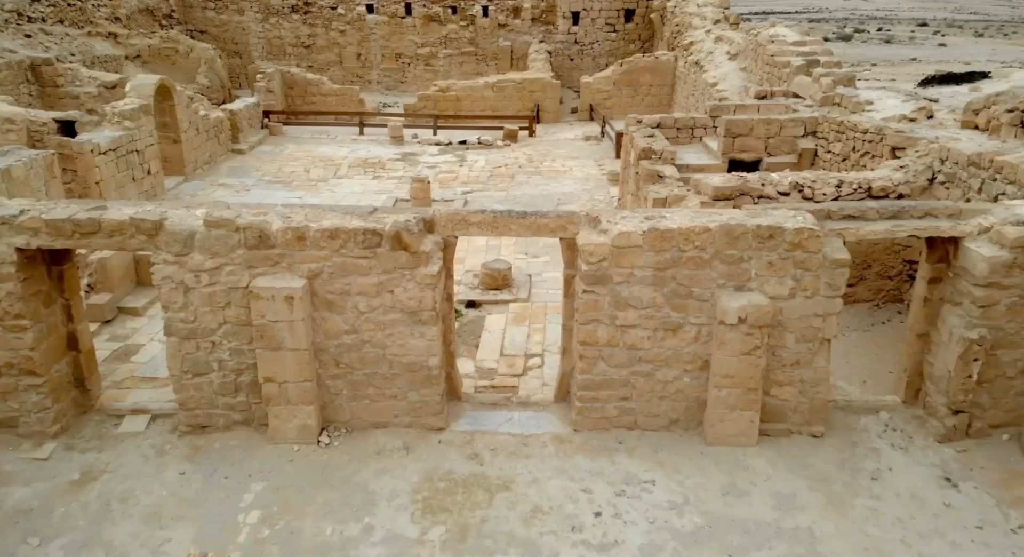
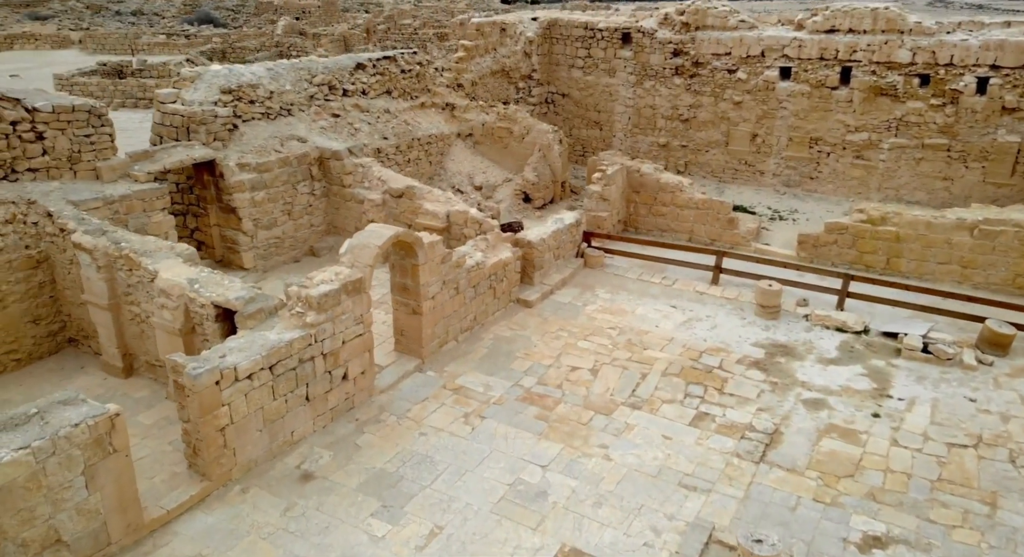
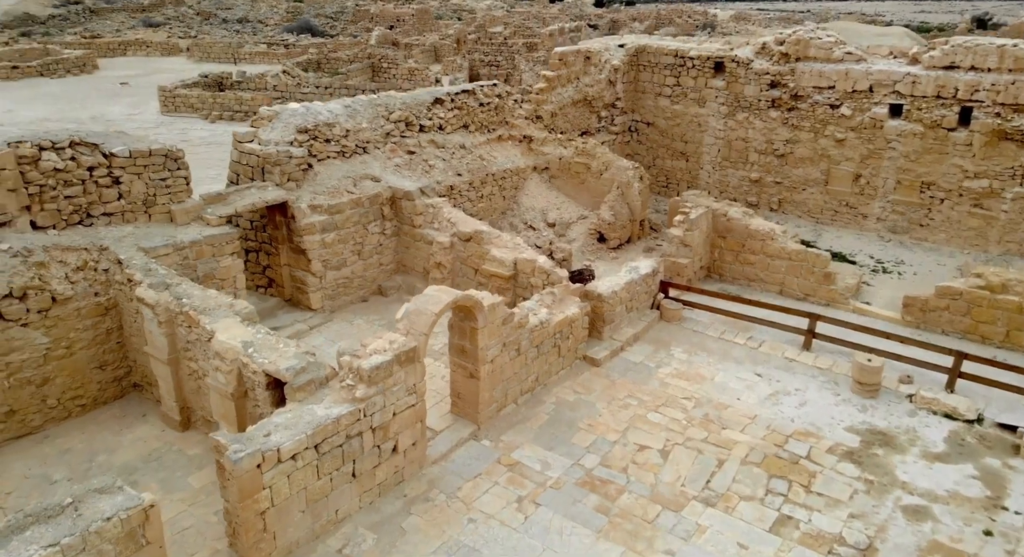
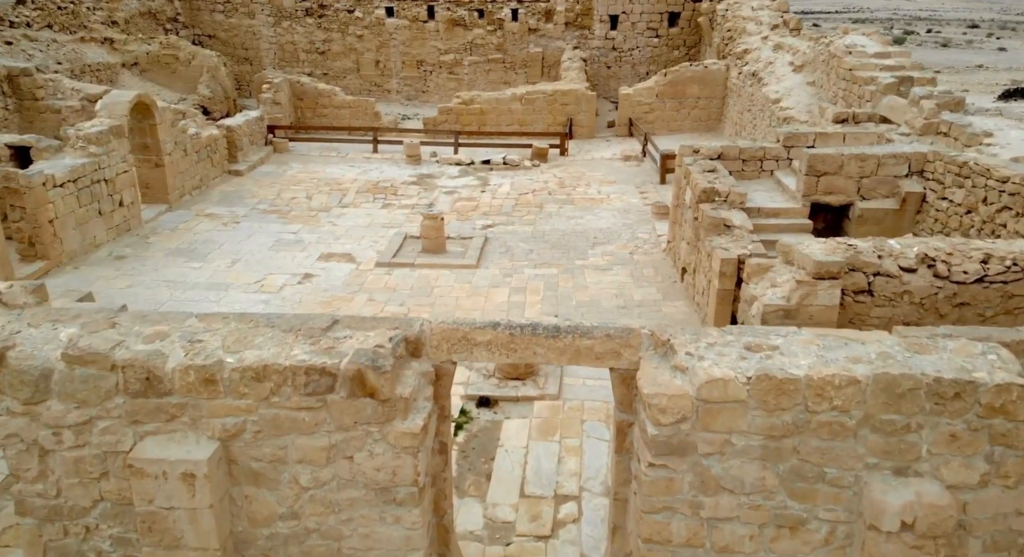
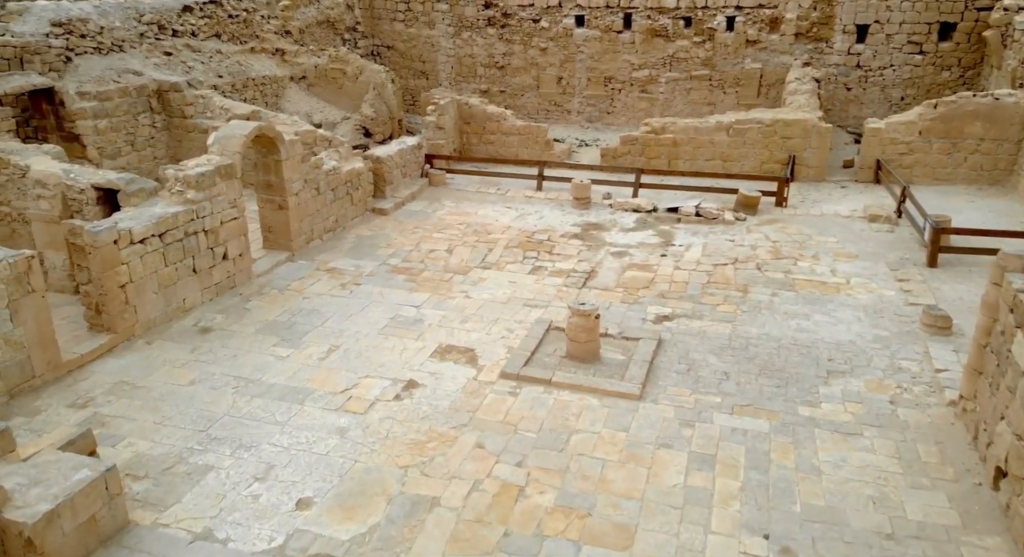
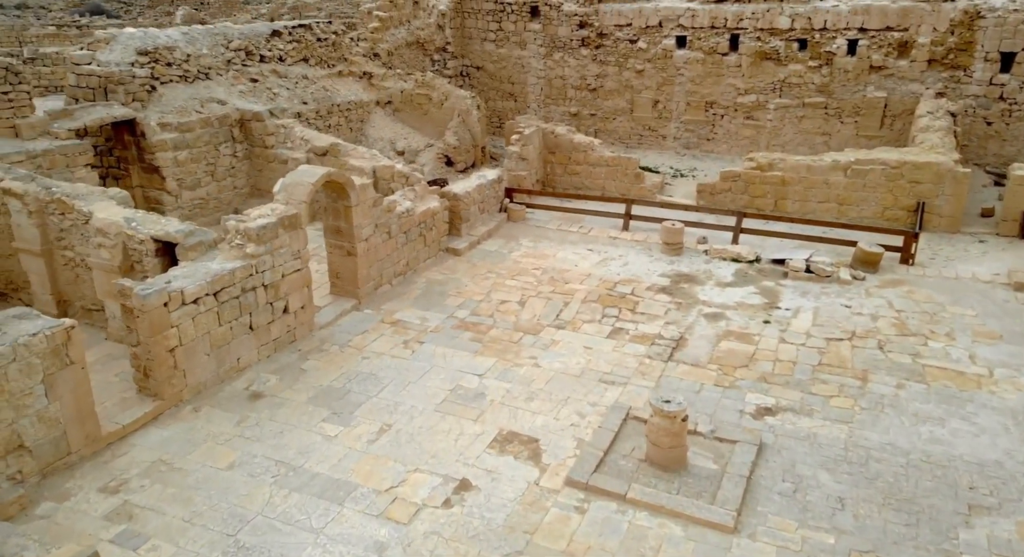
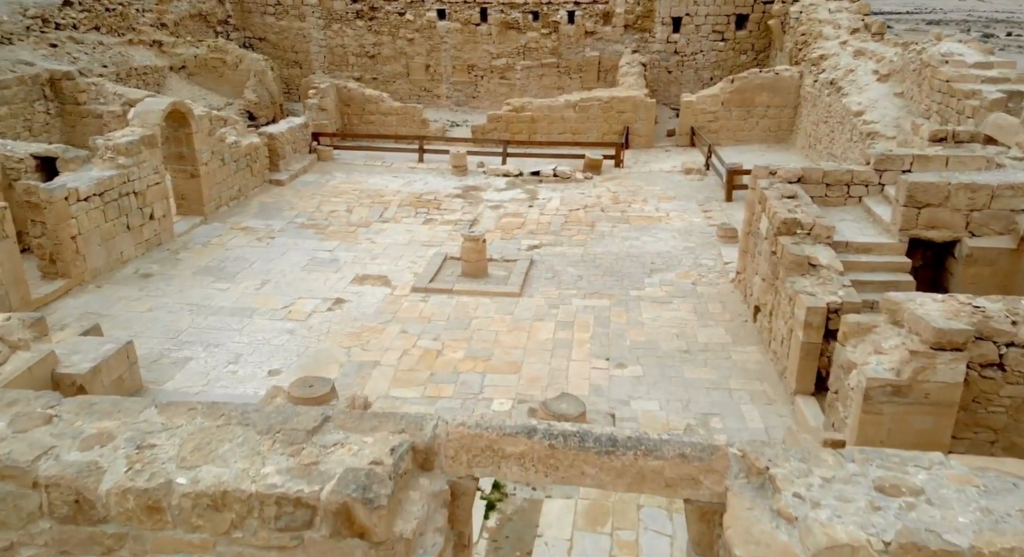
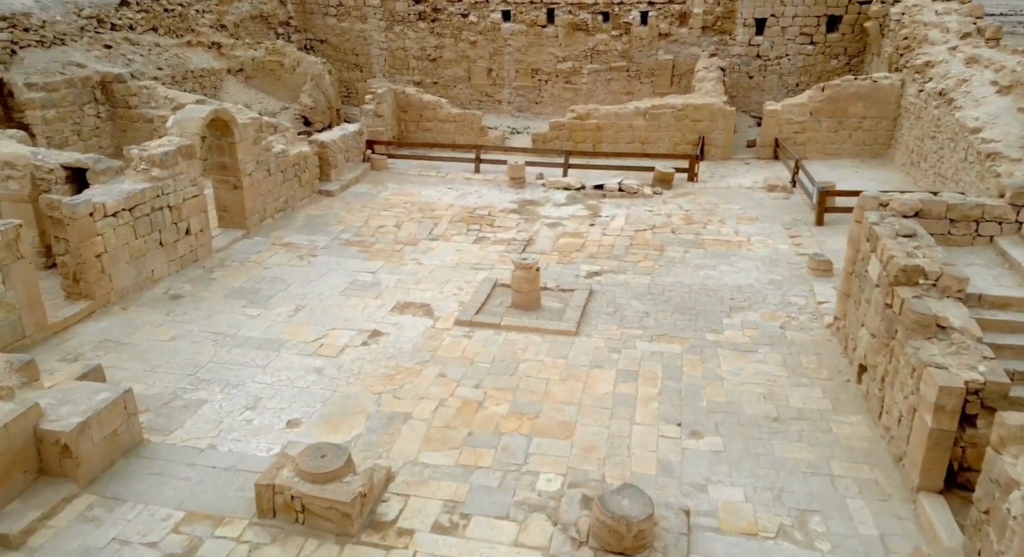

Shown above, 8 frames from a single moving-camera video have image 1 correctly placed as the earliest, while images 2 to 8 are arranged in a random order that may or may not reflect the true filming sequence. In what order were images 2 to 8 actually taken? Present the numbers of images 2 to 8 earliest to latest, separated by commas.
4, 7, 8, 5, 6, 2, 3
